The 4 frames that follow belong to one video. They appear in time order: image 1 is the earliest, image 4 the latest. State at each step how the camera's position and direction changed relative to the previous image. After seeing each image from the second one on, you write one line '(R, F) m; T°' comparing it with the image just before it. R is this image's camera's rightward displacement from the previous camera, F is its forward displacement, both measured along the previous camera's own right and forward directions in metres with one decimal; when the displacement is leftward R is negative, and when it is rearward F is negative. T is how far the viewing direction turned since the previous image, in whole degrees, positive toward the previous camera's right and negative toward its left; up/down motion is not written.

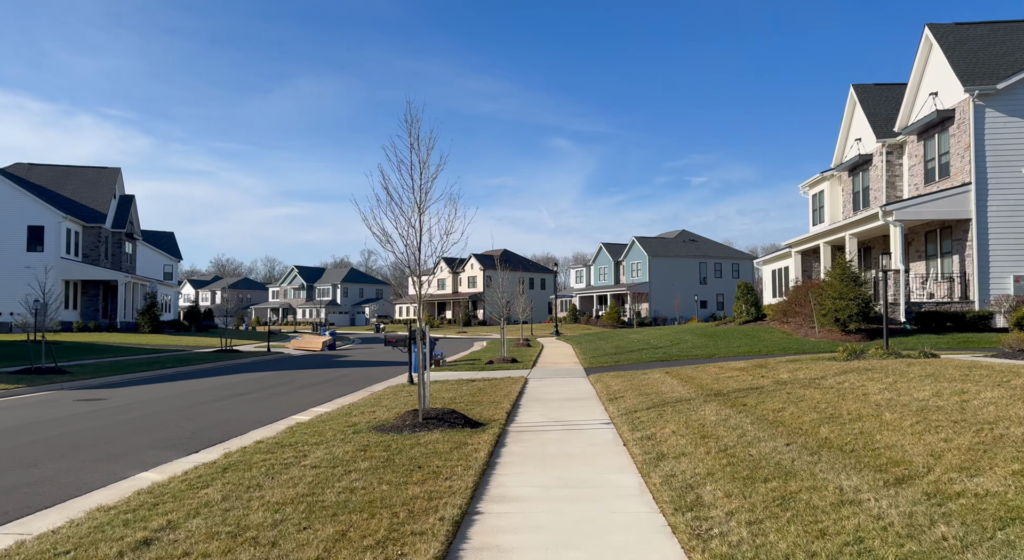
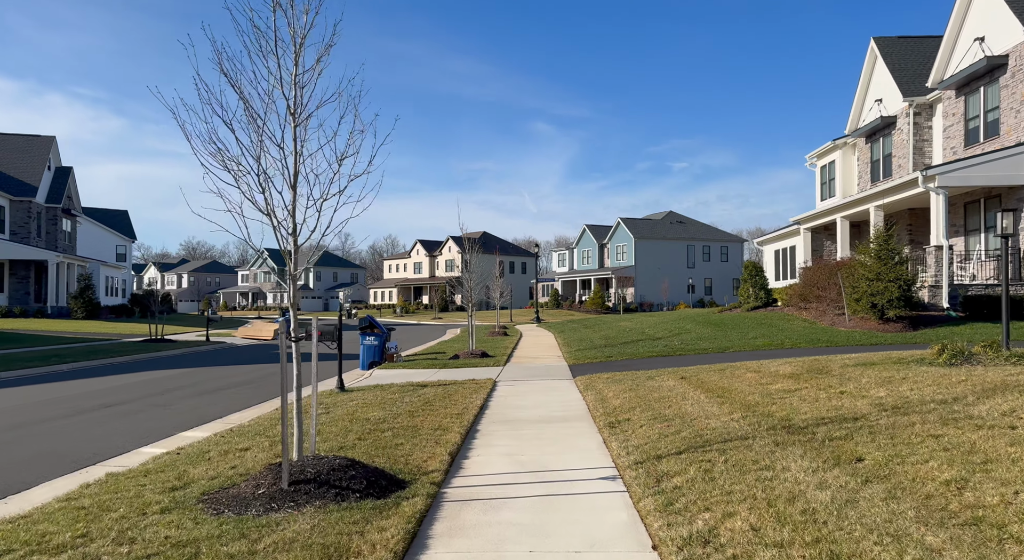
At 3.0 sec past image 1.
(+0.3, +4.0) m; +1°
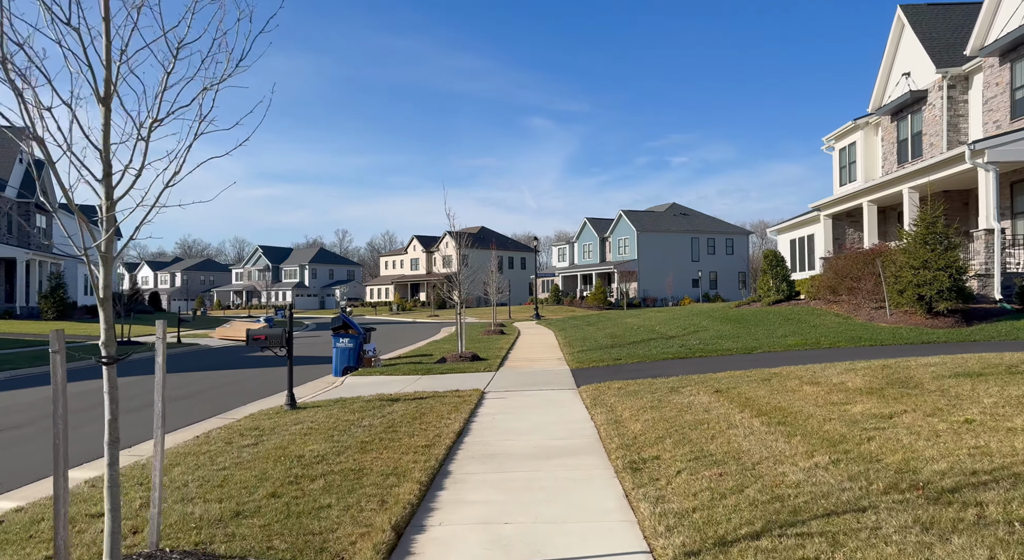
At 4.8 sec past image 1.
(+0.2, +2.3) m; 0°
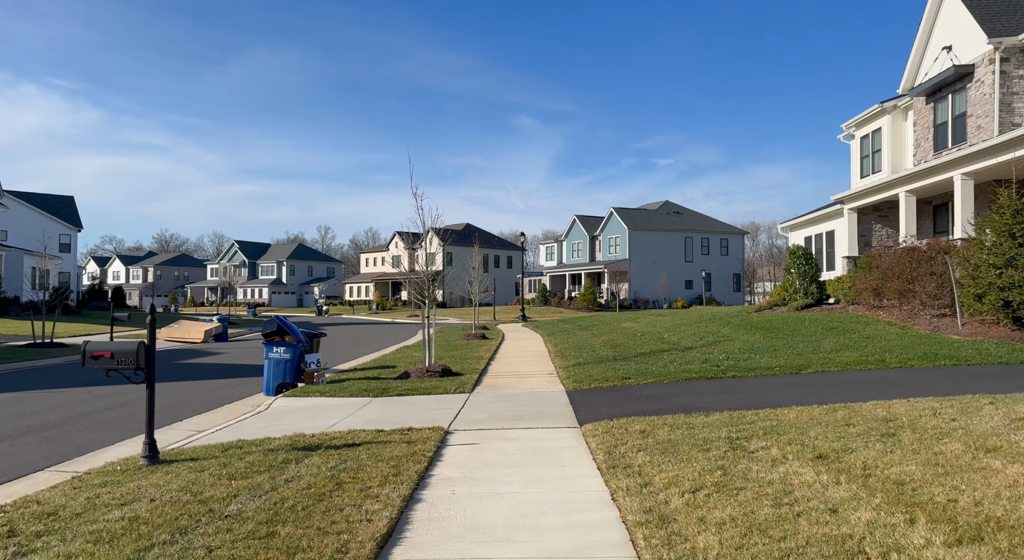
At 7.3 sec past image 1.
(+0.1, +3.4) m; +1°
